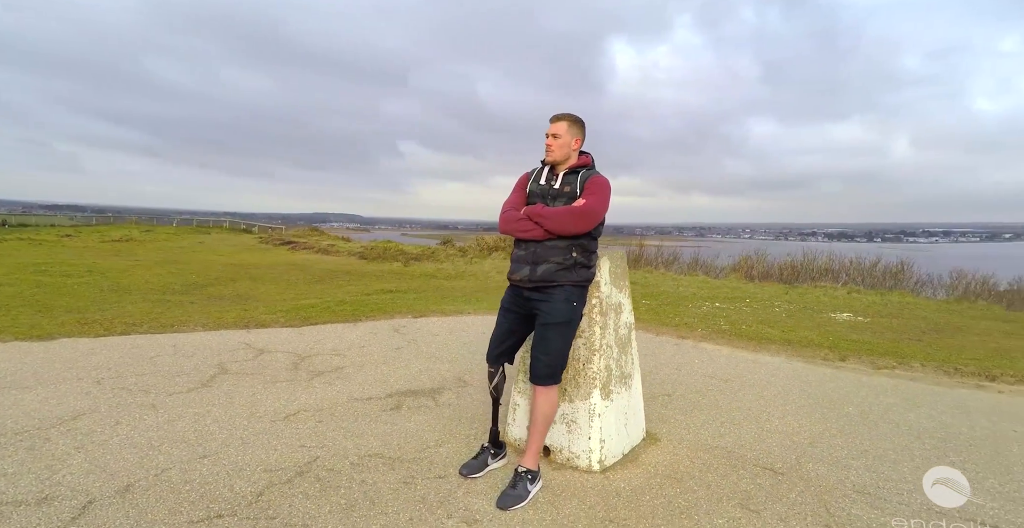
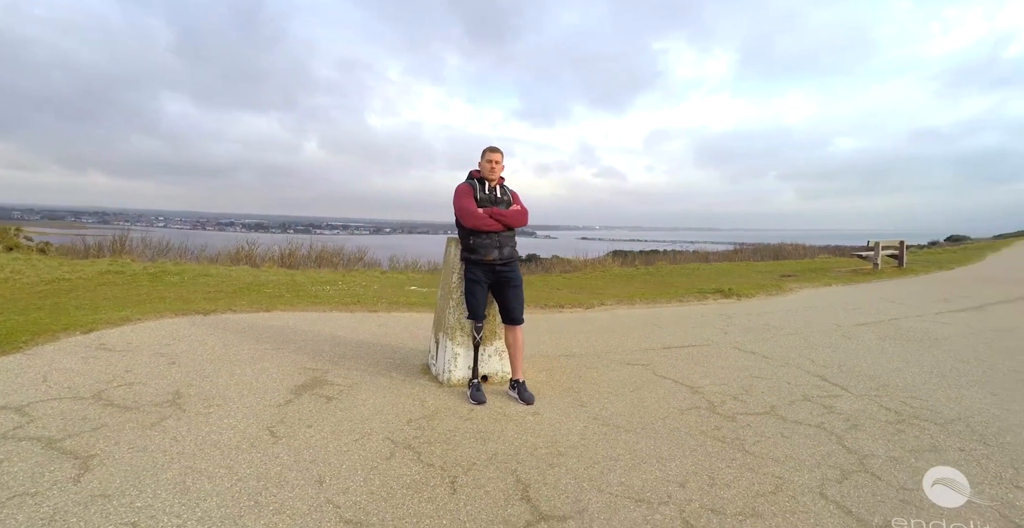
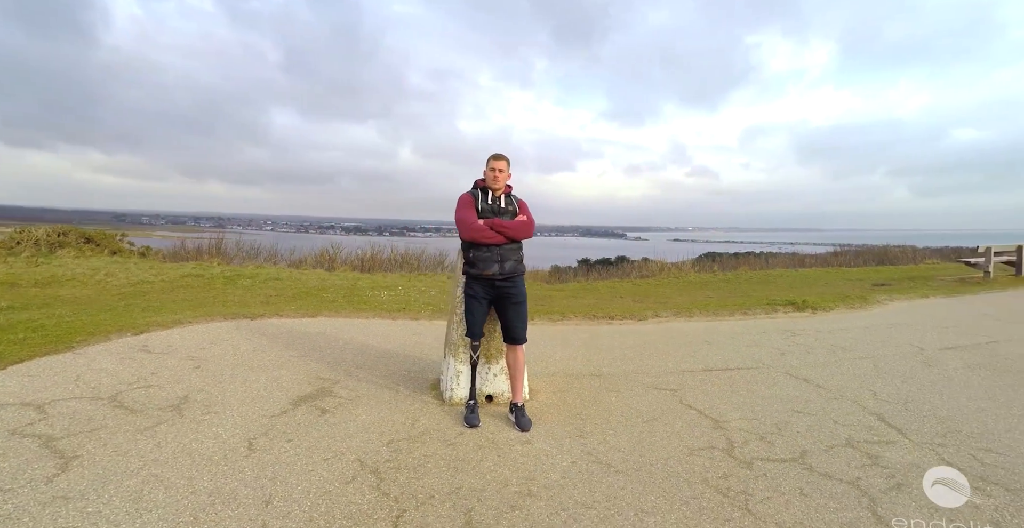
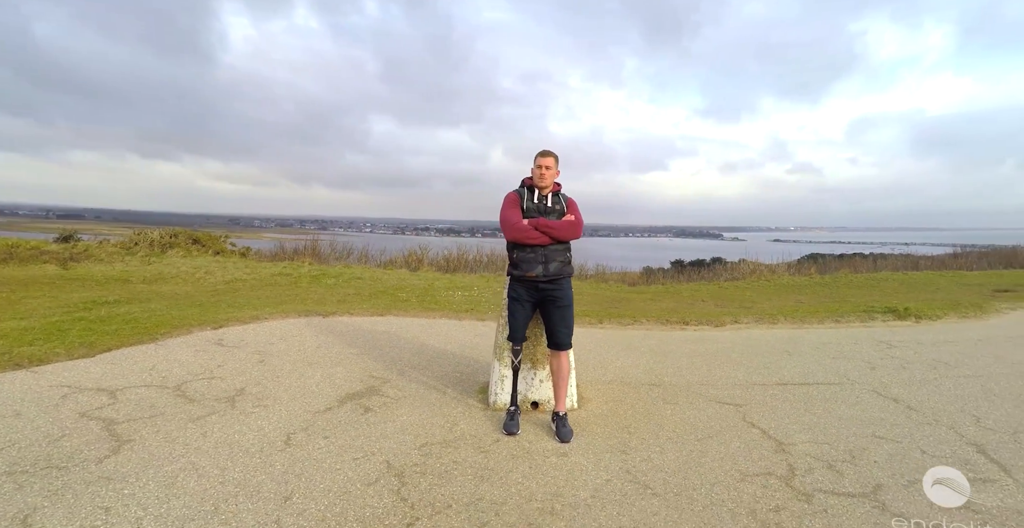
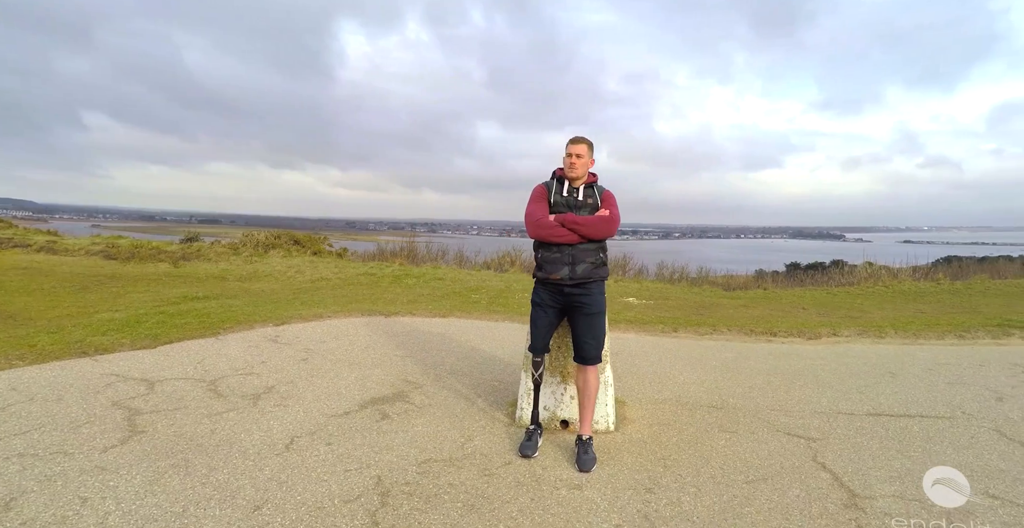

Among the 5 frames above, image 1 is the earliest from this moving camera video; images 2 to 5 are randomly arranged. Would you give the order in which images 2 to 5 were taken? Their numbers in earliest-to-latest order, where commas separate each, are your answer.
5, 4, 3, 2
